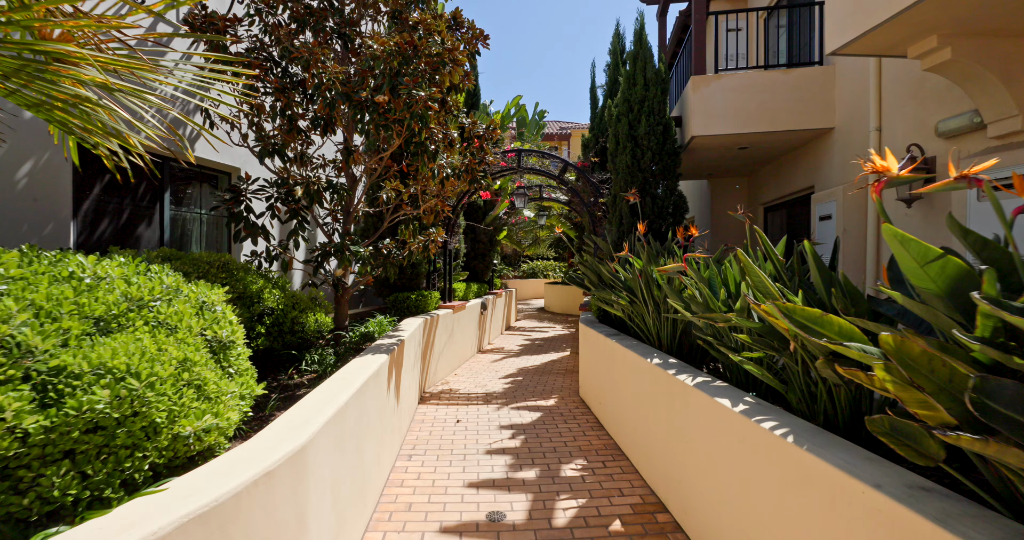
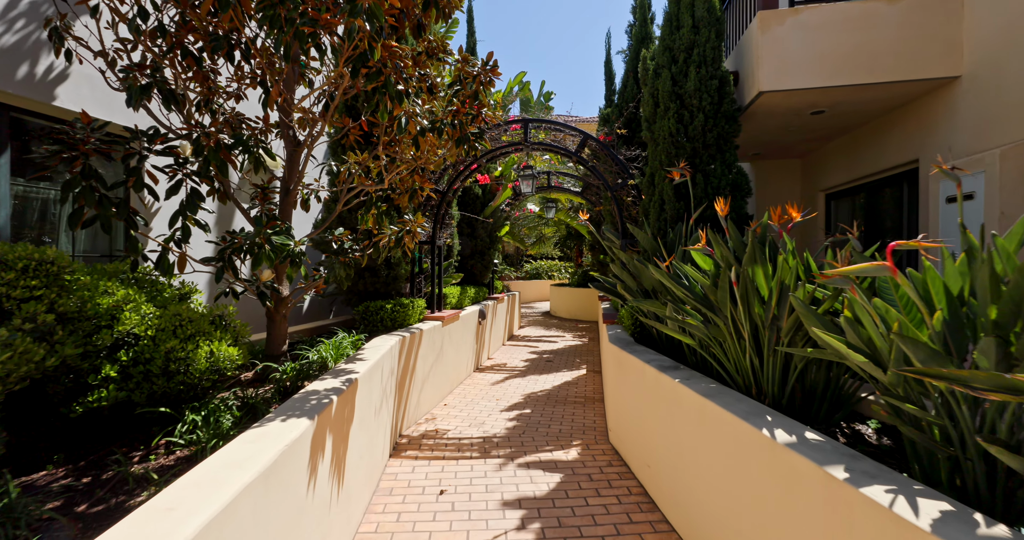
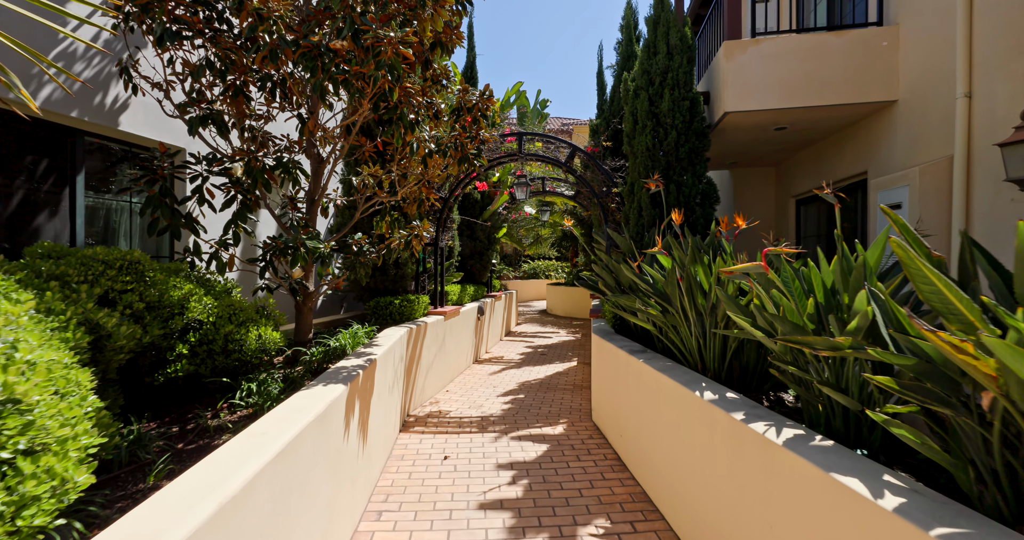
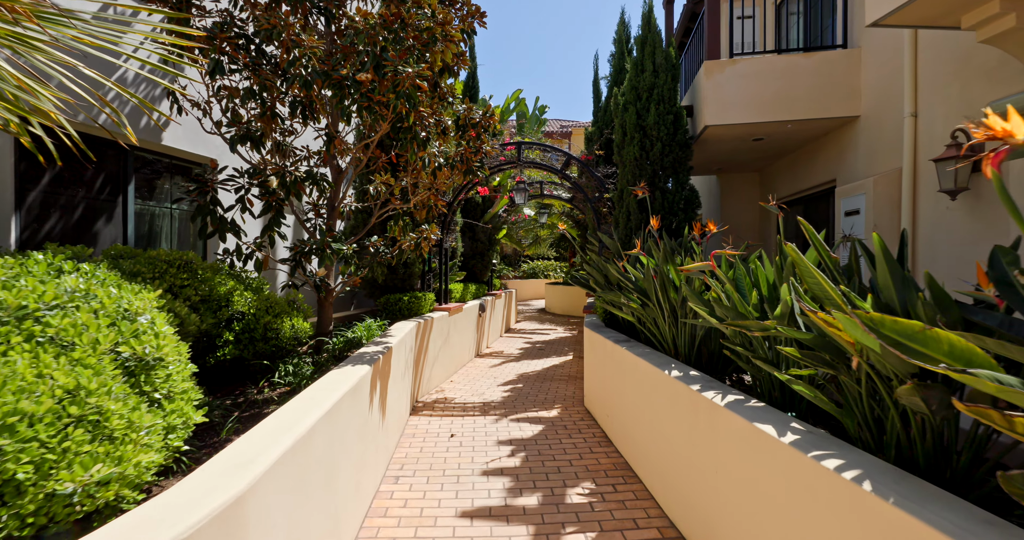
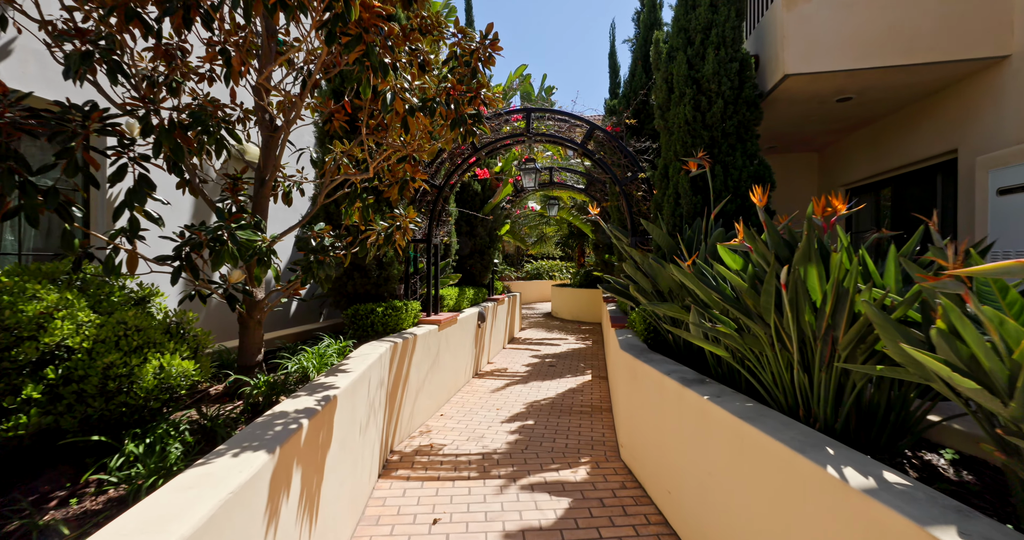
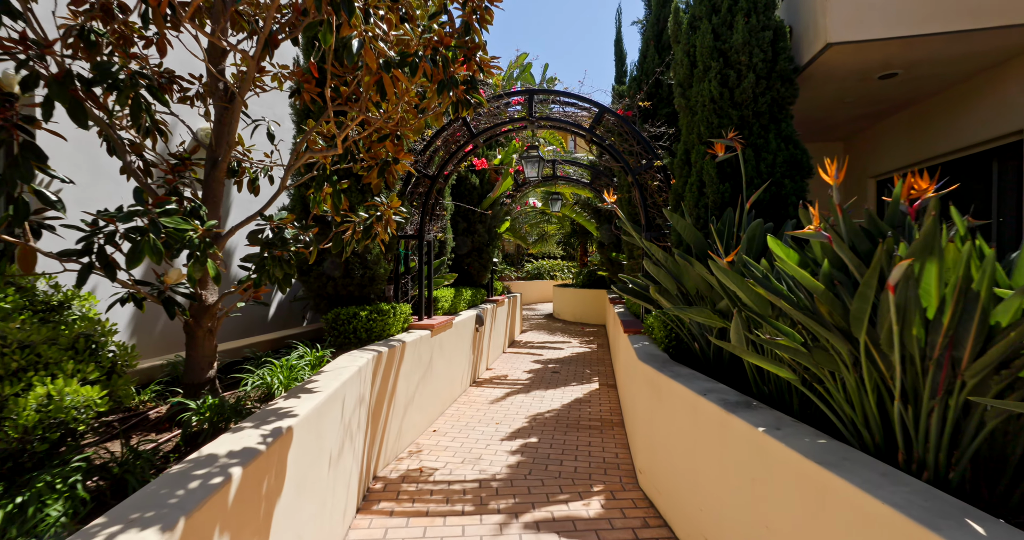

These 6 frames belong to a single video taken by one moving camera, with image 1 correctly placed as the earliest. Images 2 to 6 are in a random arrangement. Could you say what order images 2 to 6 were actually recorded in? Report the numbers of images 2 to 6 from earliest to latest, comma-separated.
4, 3, 2, 5, 6
